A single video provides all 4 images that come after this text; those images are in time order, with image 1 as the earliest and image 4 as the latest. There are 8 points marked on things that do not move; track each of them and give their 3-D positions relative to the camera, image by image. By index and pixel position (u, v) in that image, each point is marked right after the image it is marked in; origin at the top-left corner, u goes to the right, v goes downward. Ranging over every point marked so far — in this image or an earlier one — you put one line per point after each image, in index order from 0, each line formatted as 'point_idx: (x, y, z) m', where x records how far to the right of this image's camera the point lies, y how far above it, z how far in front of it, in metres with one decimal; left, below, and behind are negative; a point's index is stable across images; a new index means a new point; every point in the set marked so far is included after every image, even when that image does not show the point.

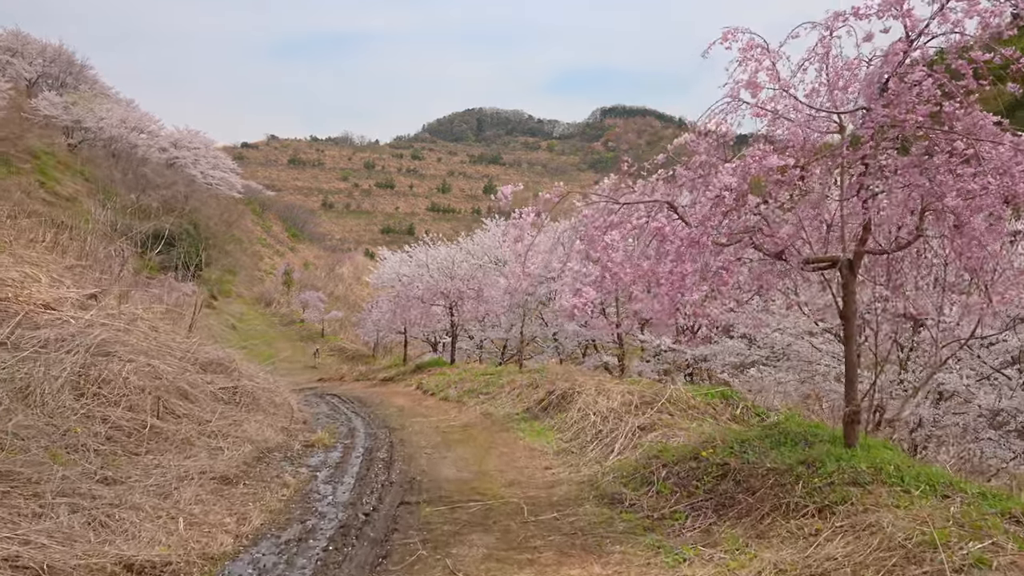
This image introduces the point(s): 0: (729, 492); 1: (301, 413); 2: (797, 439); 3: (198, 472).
0: (+1.7, -1.6, +4.9) m
1: (-4.3, -2.6, +12.4) m
2: (+2.6, -1.4, +5.6) m
3: (-3.1, -1.8, +6.0) m
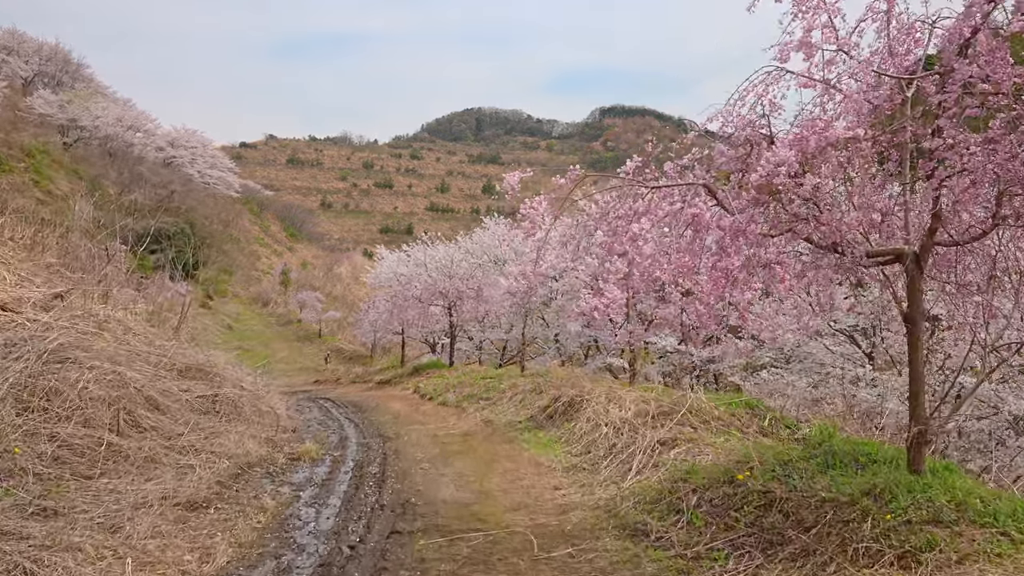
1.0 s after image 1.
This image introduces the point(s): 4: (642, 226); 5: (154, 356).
0: (+1.8, -1.6, +4.1) m
1: (-4.3, -2.6, +11.6) m
2: (+2.7, -1.4, +4.8) m
3: (-3.1, -1.8, +5.3) m
4: (+1.1, +0.5, +4.8) m
5: (-5.2, -1.0, +8.8) m
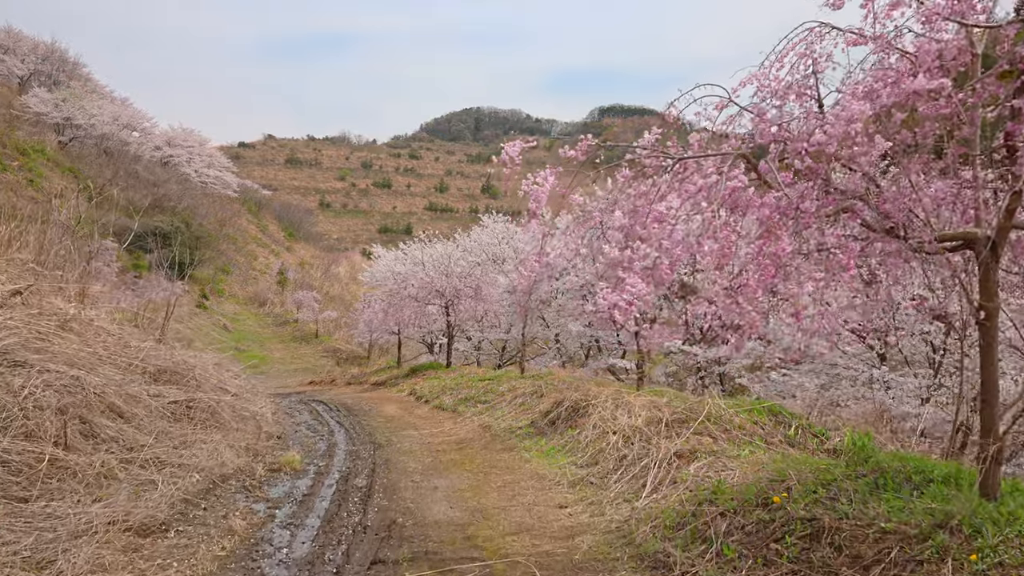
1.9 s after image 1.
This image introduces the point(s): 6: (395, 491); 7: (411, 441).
0: (+1.8, -1.6, +3.5) m
1: (-4.3, -2.5, +11.0) m
2: (+2.7, -1.3, +4.2) m
3: (-3.1, -1.8, +4.6) m
4: (+1.1, +0.6, +4.2) m
5: (-5.2, -0.9, +8.1) m
6: (-1.3, -2.2, +6.7) m
7: (-1.7, -2.5, +9.9) m
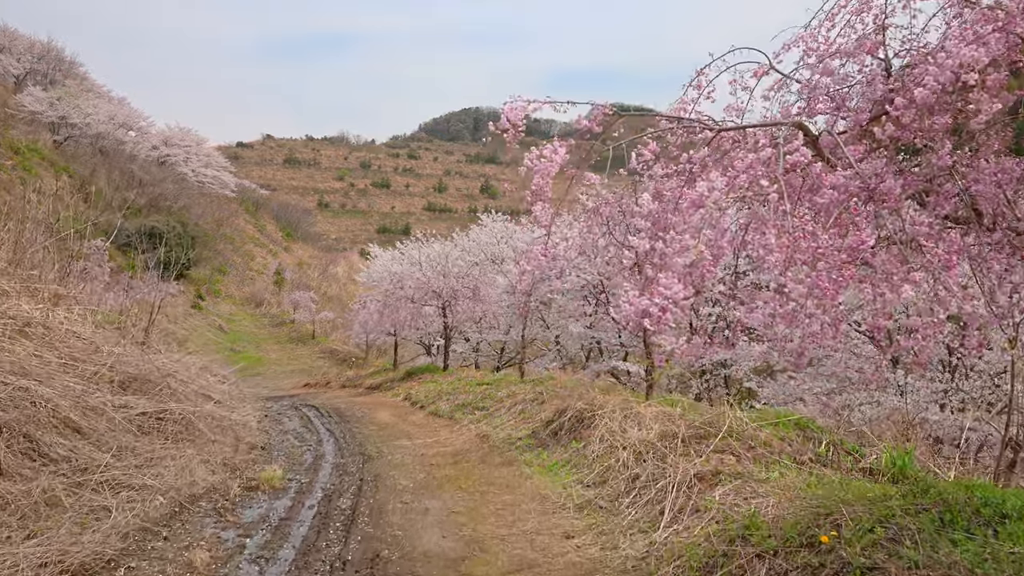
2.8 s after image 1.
0: (+1.8, -1.6, +2.8) m
1: (-4.3, -2.5, +10.3) m
2: (+2.7, -1.3, +3.5) m
3: (-3.1, -1.8, +4.0) m
4: (+1.1, +0.5, +3.5) m
5: (-5.2, -1.0, +7.5) m
6: (-1.3, -2.2, +6.0) m
7: (-1.7, -2.5, +9.2) m
